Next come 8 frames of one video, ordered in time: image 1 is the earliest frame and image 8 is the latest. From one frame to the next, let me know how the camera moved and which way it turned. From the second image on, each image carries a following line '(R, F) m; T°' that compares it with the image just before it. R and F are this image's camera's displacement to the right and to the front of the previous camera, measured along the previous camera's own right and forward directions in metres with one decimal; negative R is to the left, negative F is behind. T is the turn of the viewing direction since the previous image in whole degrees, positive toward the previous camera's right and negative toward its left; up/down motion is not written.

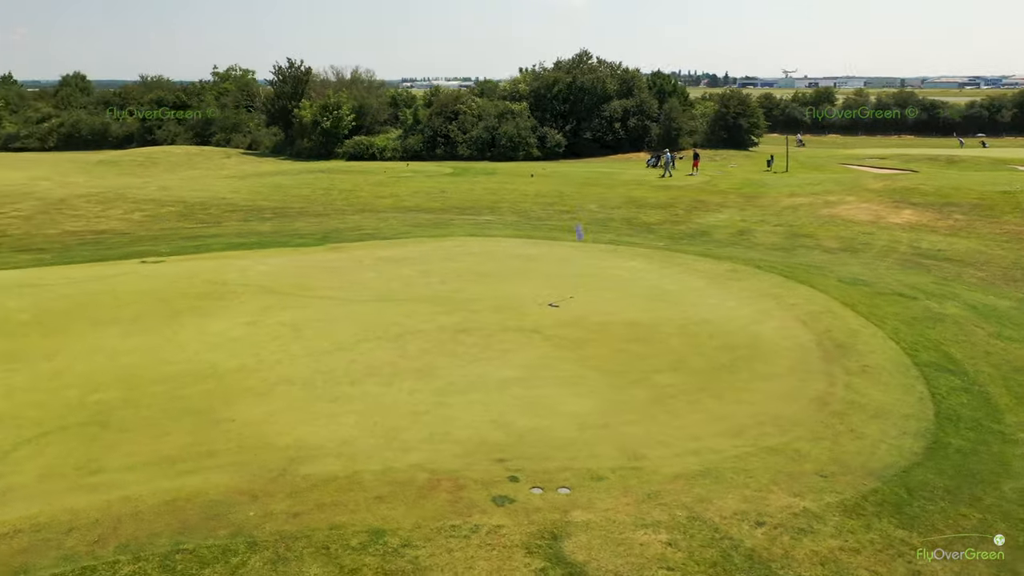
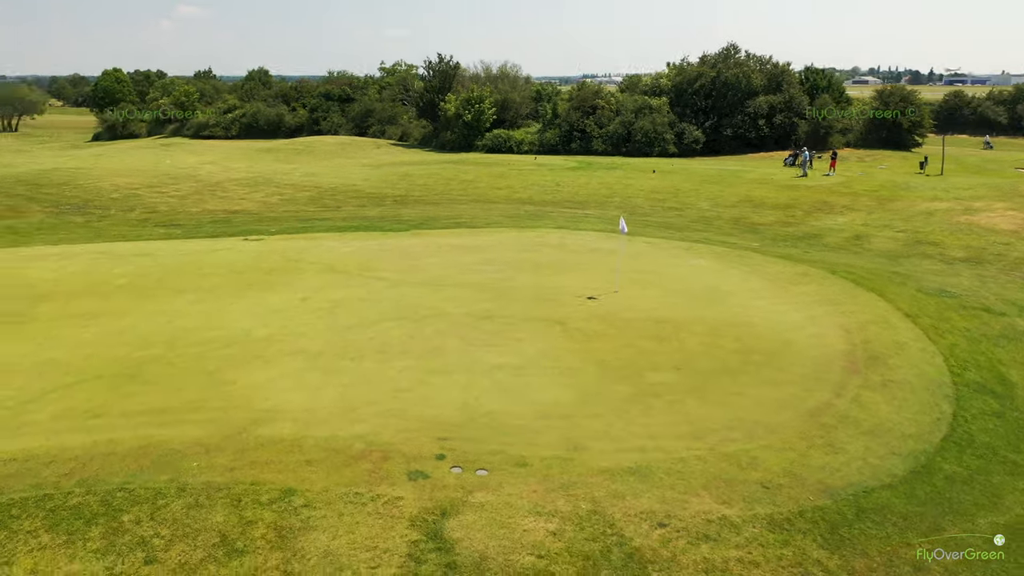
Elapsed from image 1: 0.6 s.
(+3.0, +0.2) m; -12°
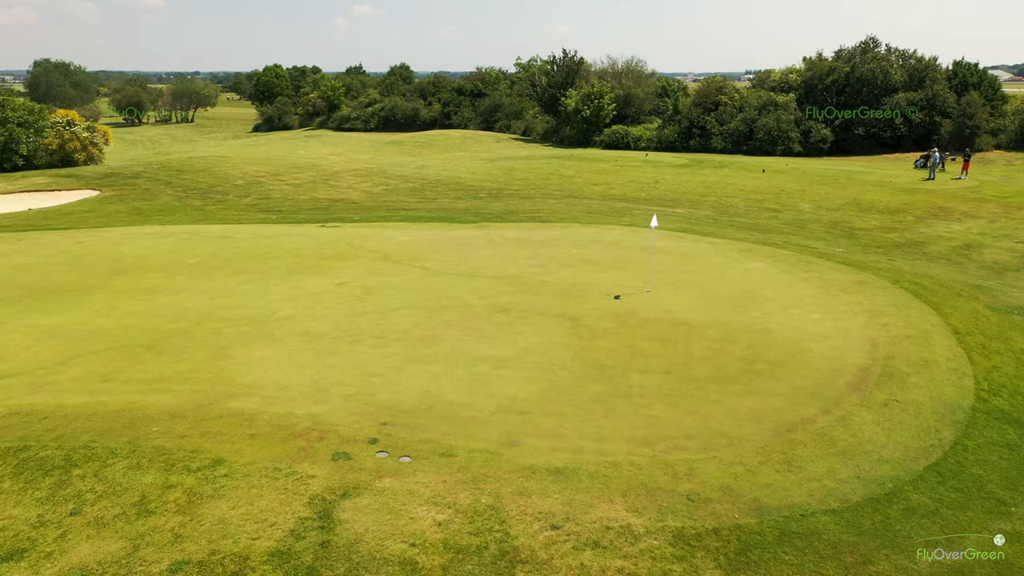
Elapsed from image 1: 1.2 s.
(+2.8, +0.3) m; -10°
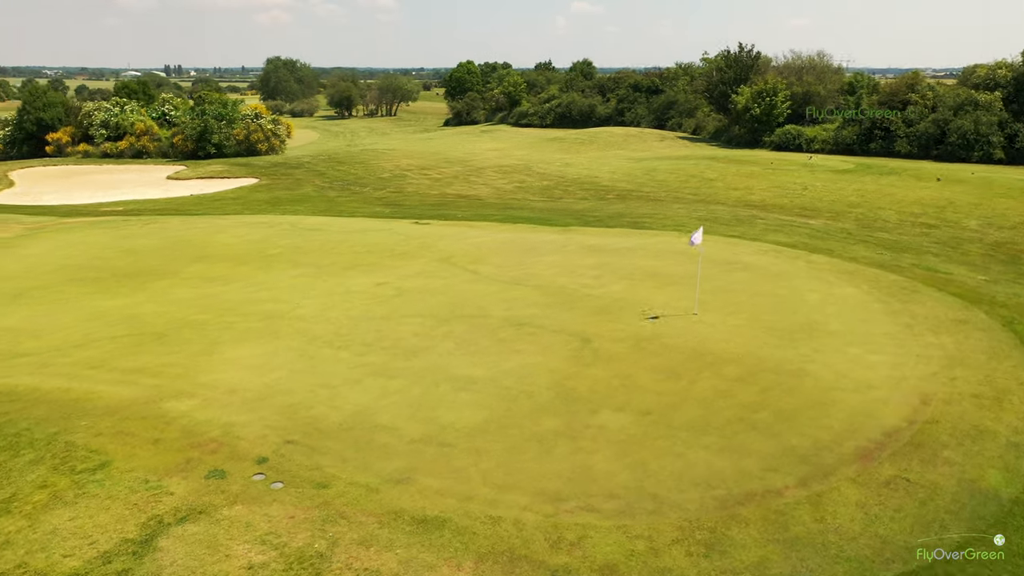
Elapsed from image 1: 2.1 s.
(+3.5, +1.7) m; -14°
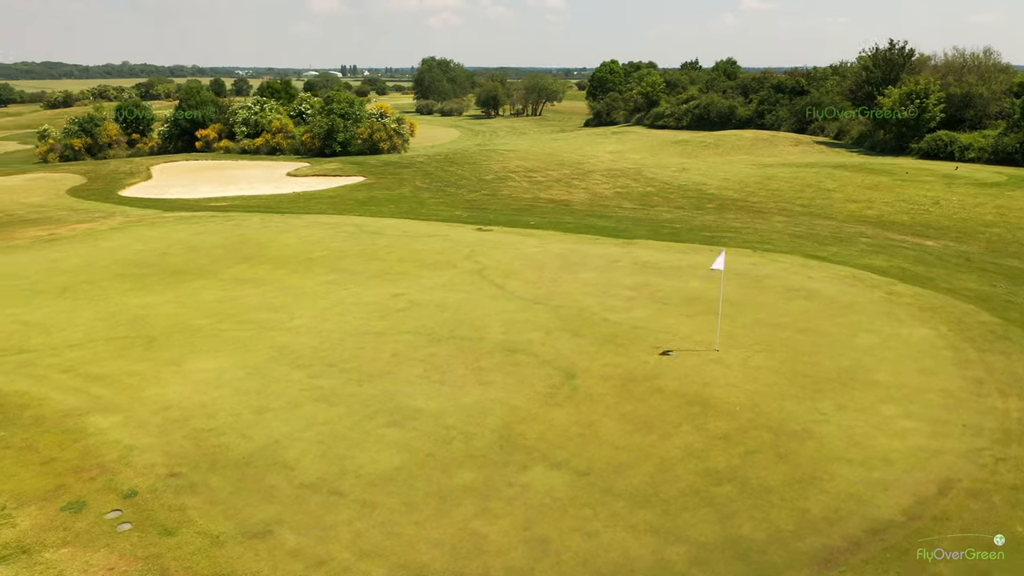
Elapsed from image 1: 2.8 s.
(+2.8, +1.8) m; -11°
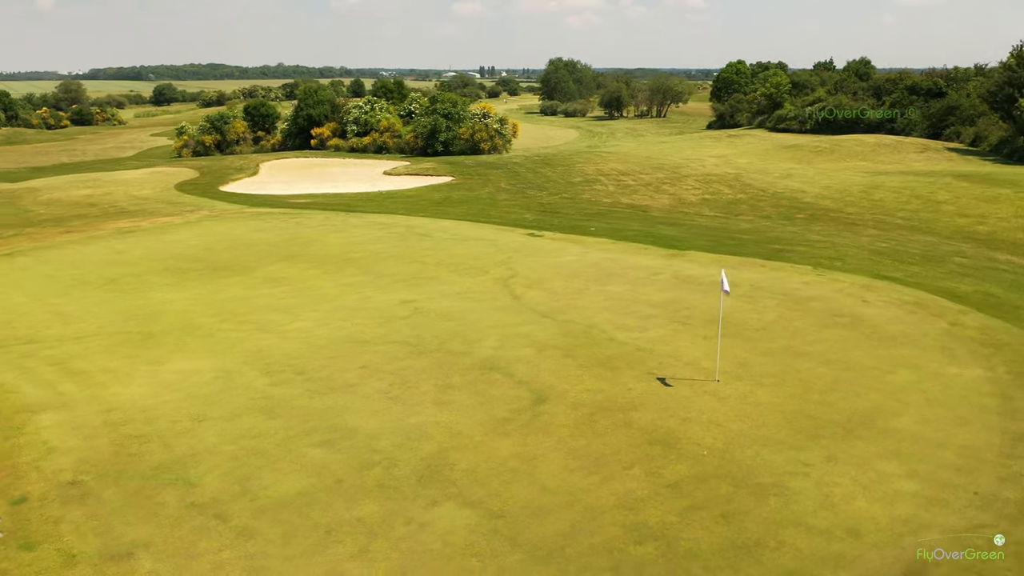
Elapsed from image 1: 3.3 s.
(+2.4, +1.2) m; -9°
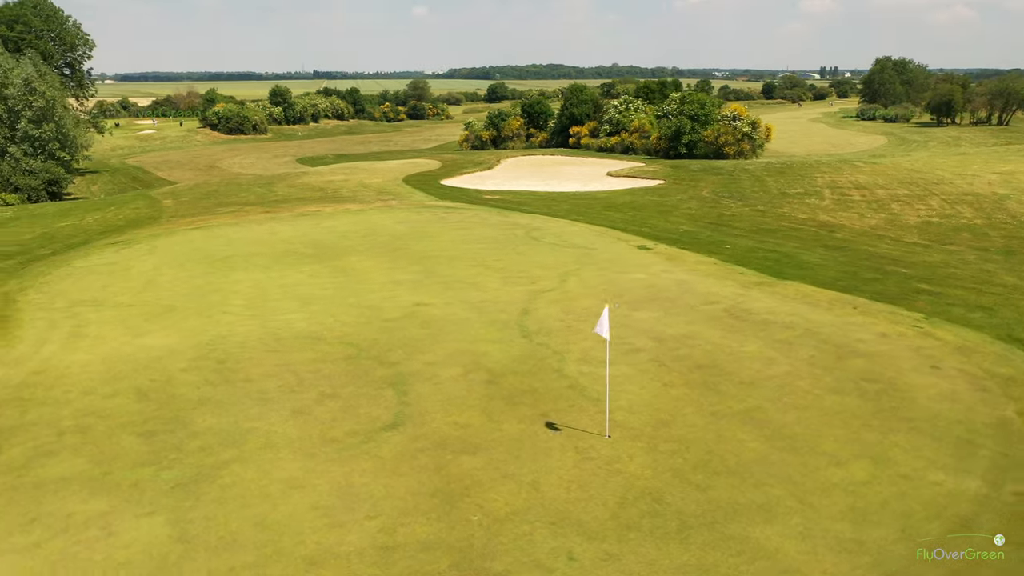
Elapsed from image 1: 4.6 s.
(+5.9, +2.4) m; -21°
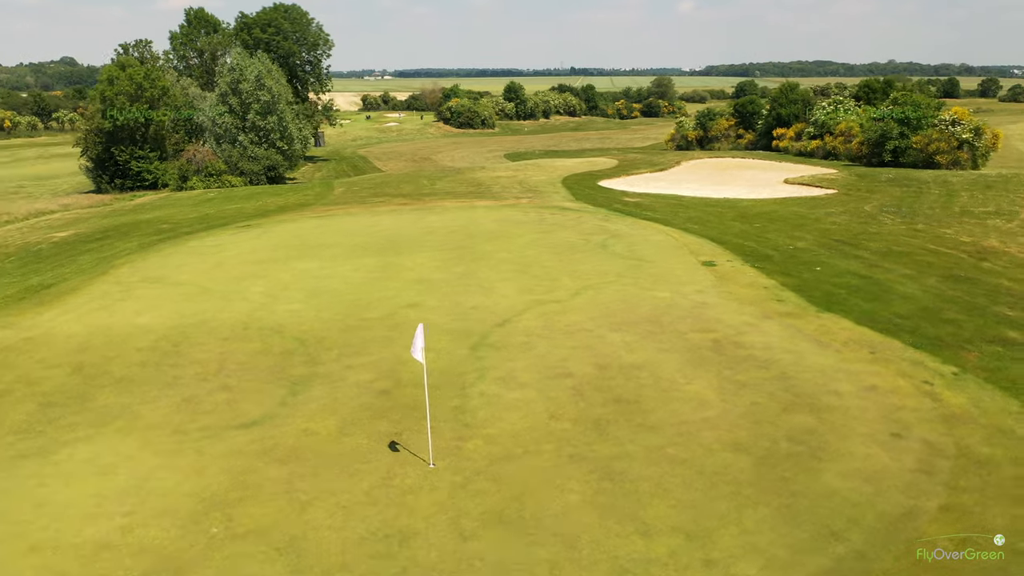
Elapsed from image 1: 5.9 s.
(+4.9, +1.4) m; -17°
